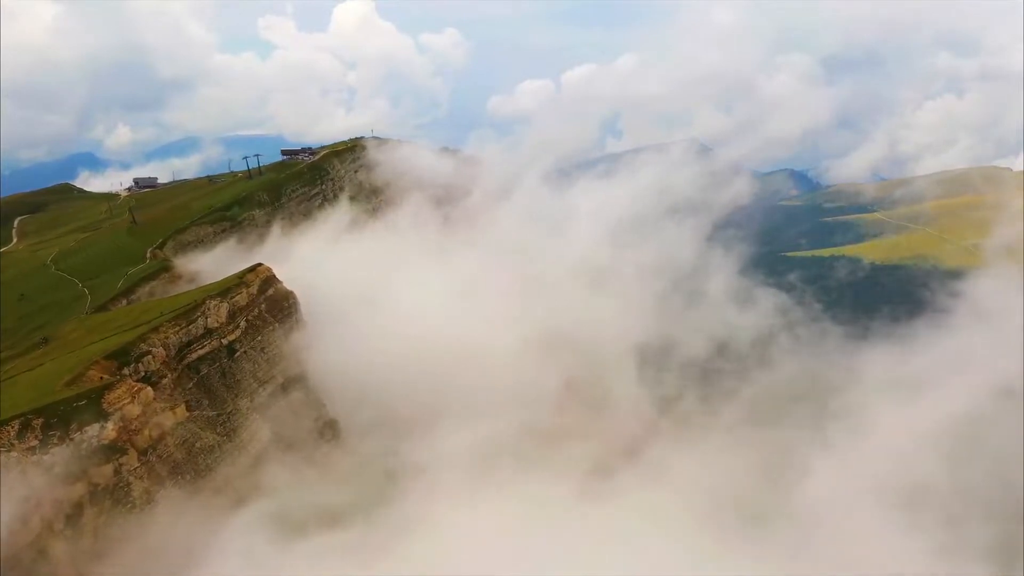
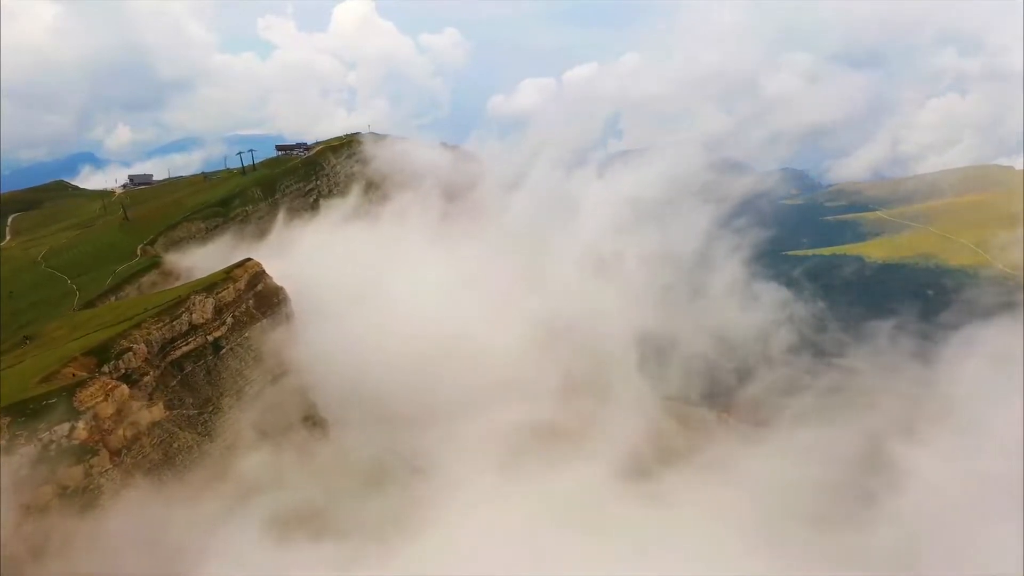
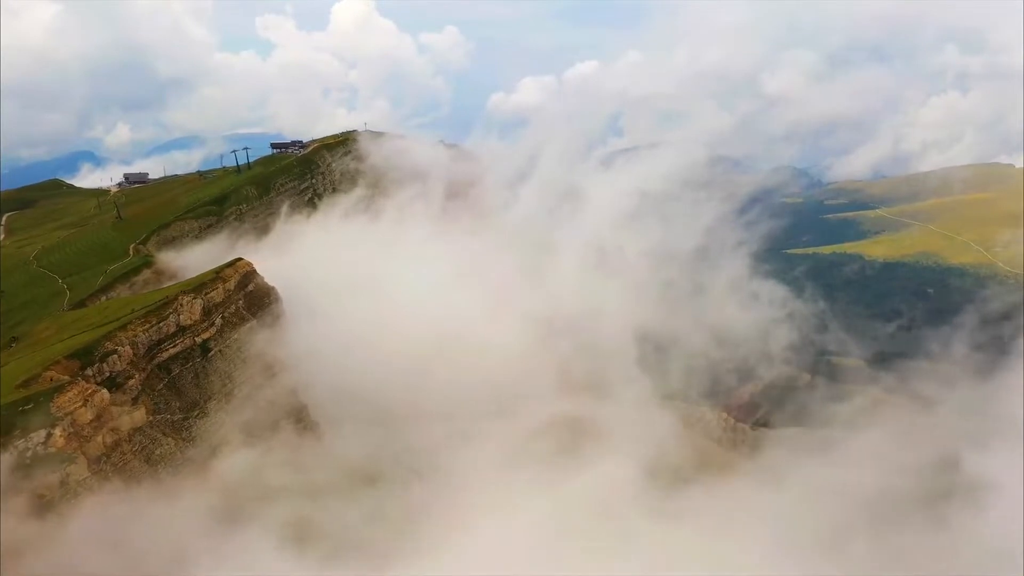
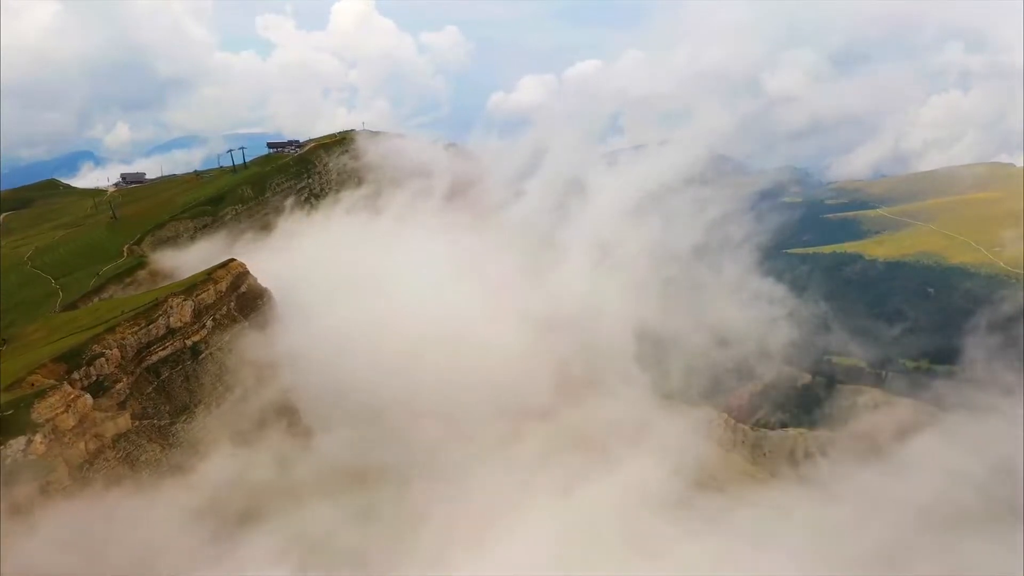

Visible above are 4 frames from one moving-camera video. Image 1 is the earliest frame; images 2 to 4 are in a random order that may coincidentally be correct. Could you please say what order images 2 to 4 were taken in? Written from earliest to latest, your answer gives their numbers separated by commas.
2, 3, 4
